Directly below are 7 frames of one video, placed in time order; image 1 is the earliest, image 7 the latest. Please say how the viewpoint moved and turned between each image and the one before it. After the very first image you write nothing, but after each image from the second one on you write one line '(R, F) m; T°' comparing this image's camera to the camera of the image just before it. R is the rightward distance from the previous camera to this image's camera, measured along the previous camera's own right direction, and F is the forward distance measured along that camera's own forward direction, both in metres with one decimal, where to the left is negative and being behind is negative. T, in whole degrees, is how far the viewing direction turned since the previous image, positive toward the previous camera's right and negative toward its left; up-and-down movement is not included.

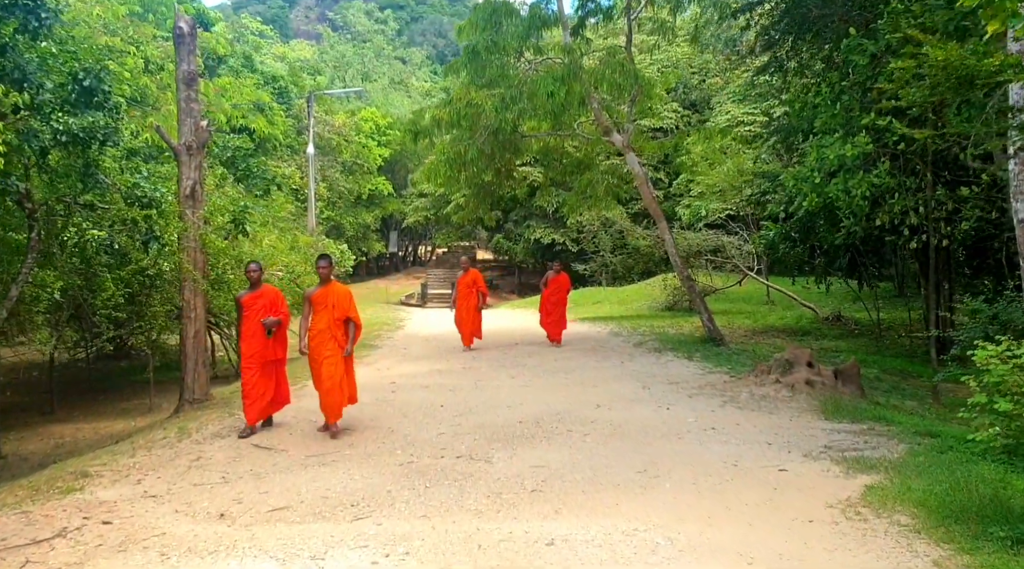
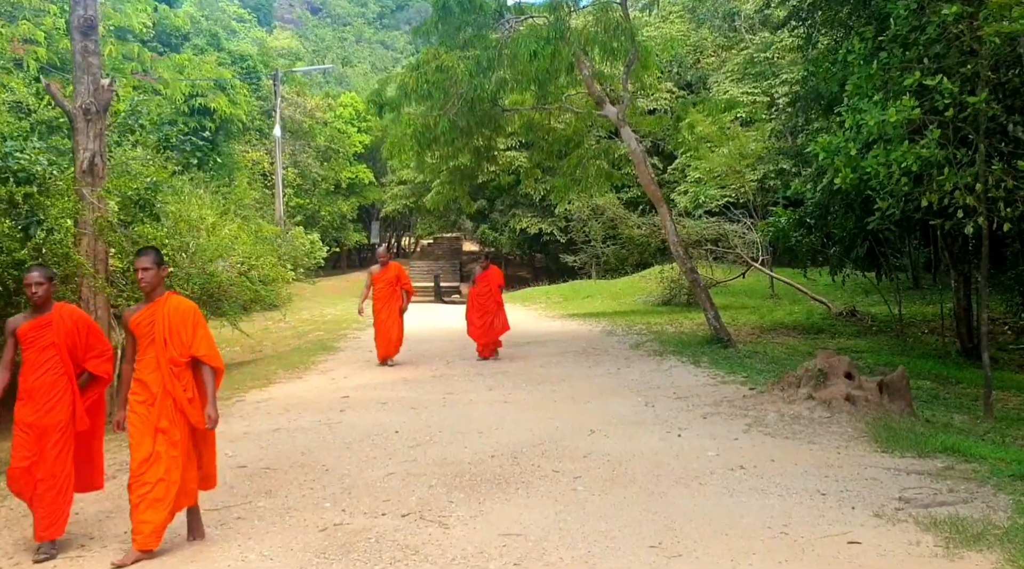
(+0.1, +1.9) m; +1°
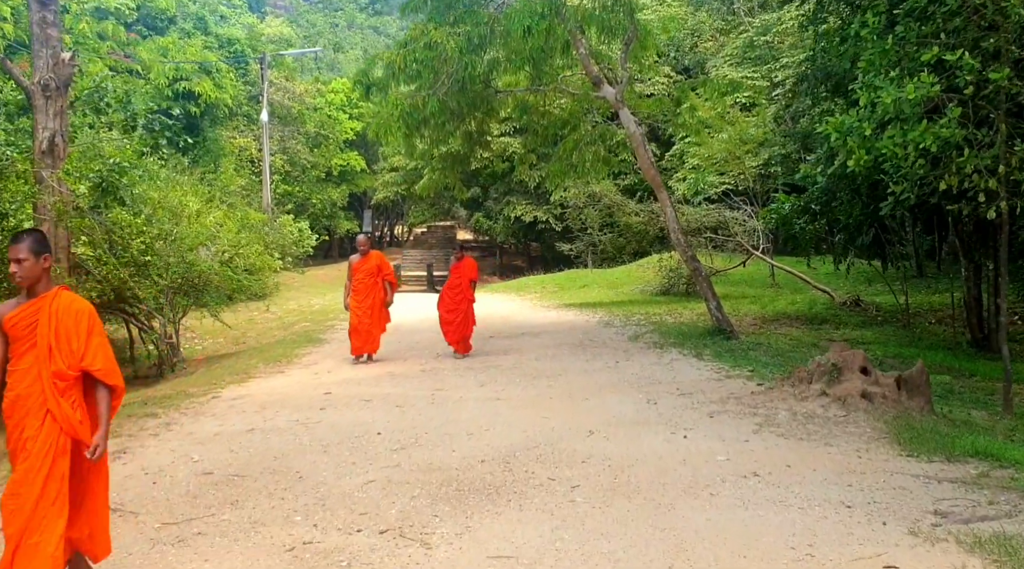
(0.0, +0.6) m; 0°
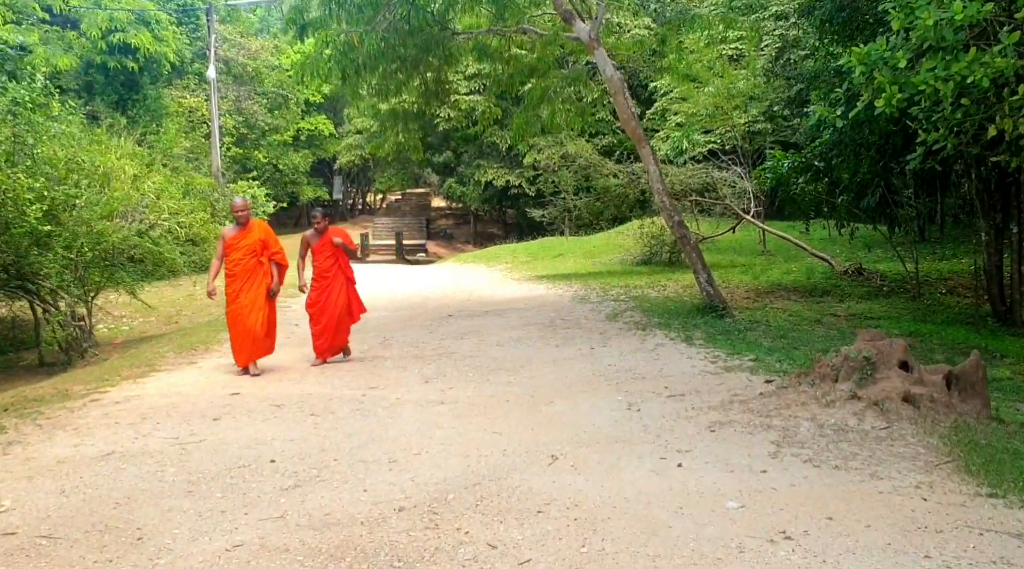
(+0.2, +1.8) m; +1°
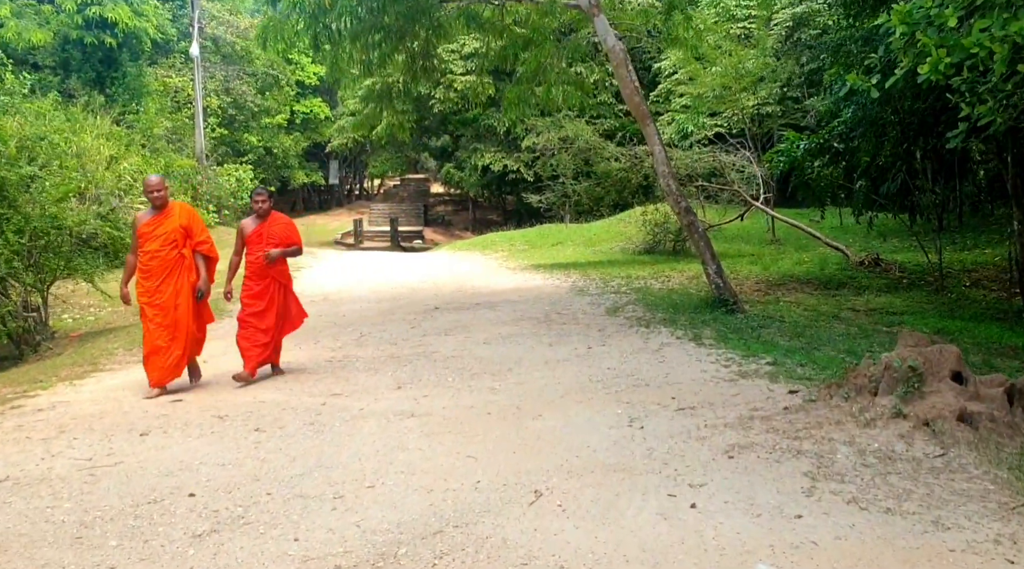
(+0.1, +1.0) m; 0°
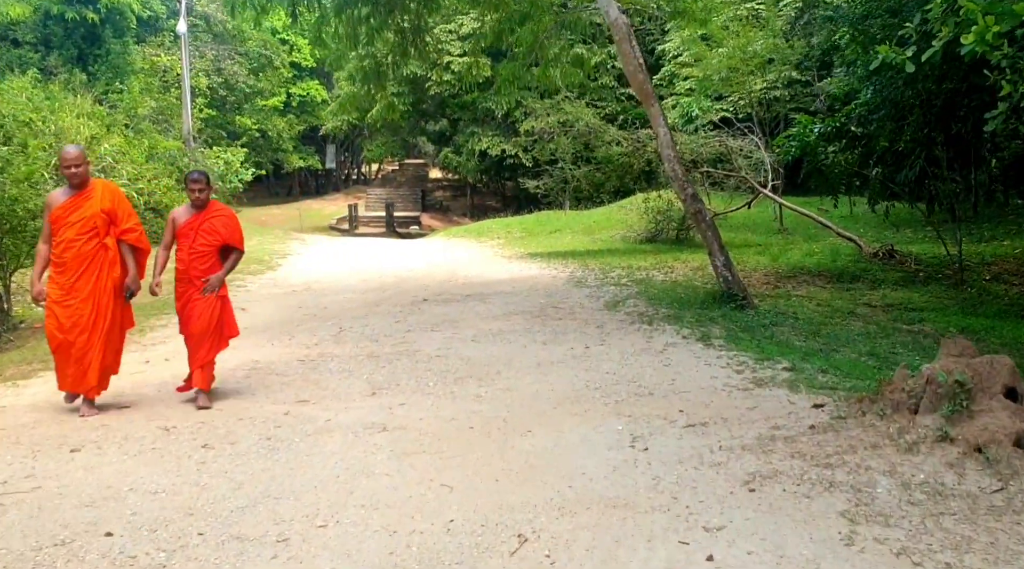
(+0.1, +0.7) m; 0°
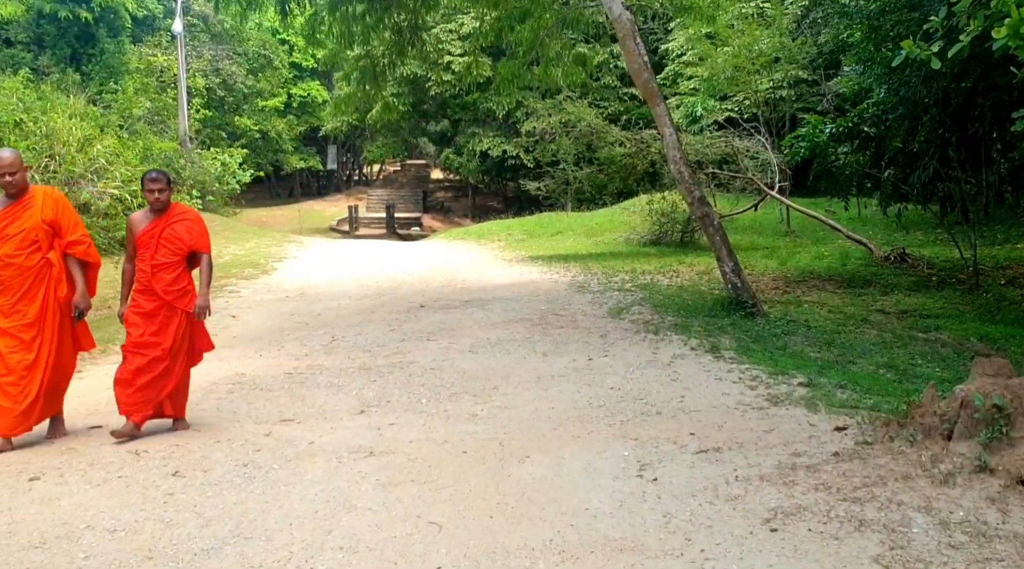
(0.0, +0.4) m; 0°
